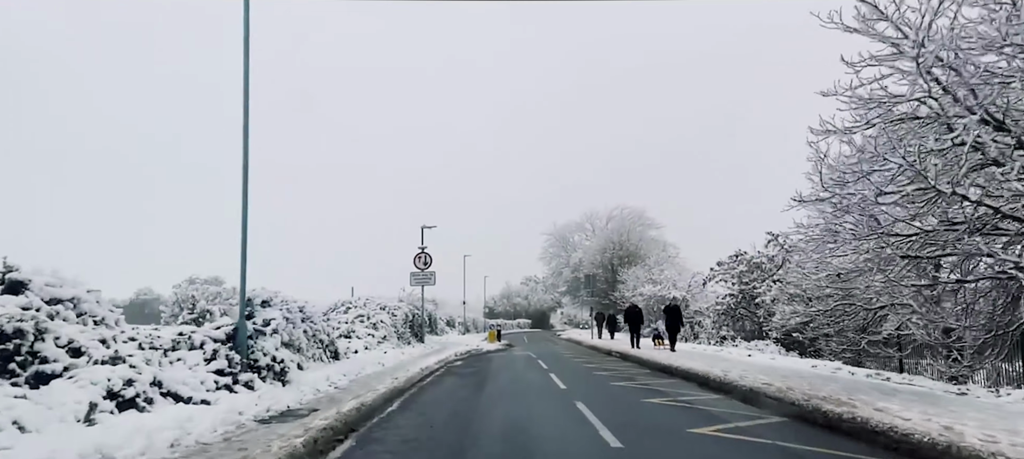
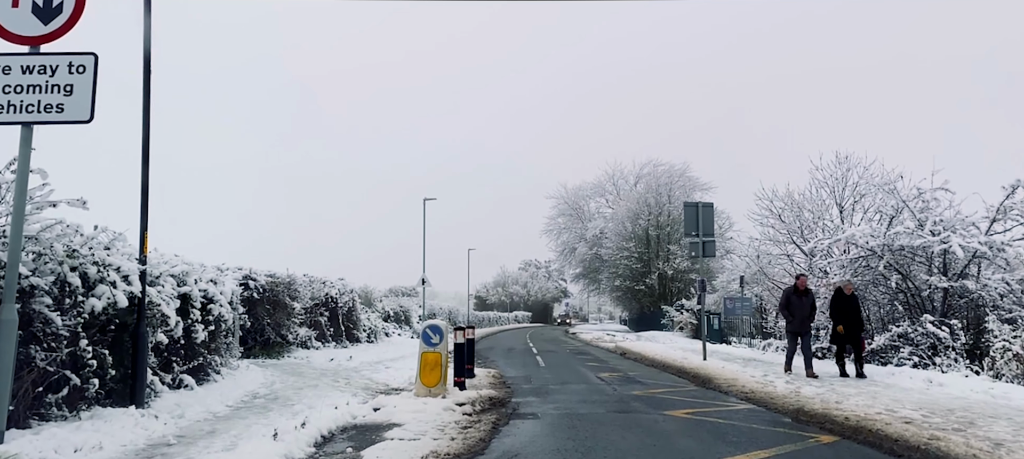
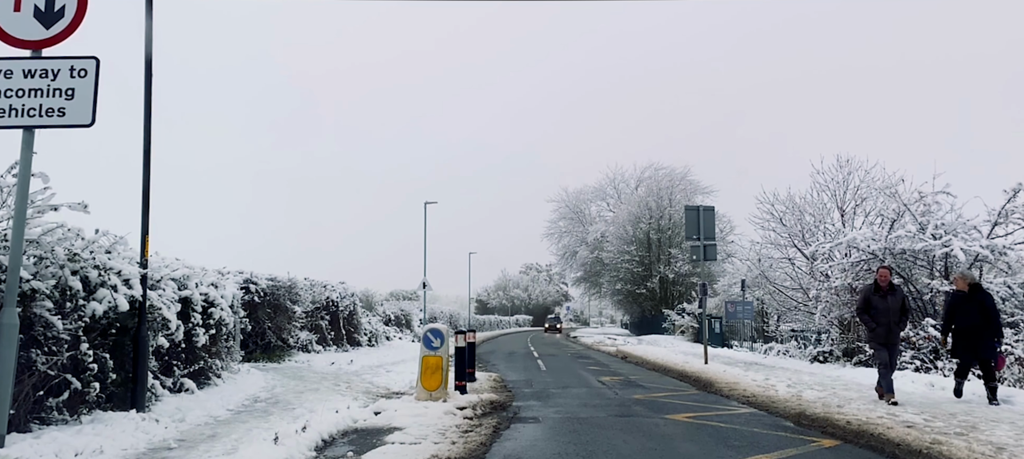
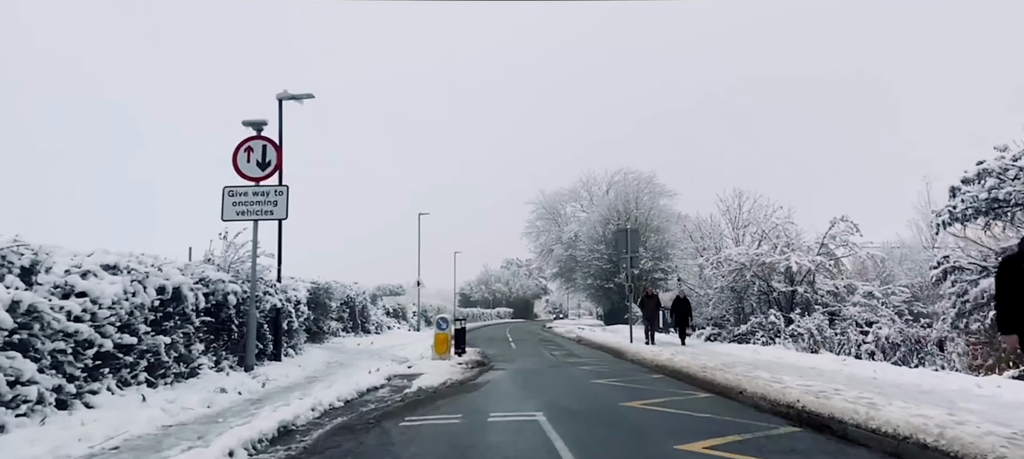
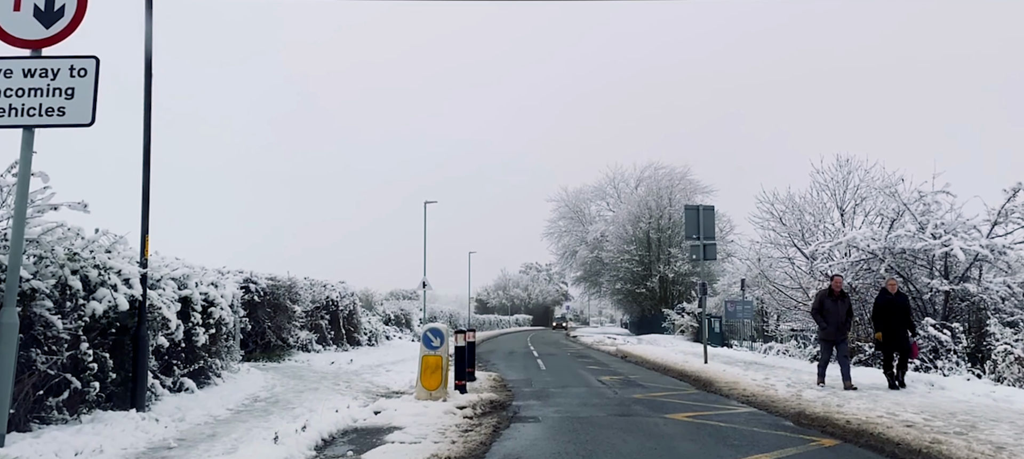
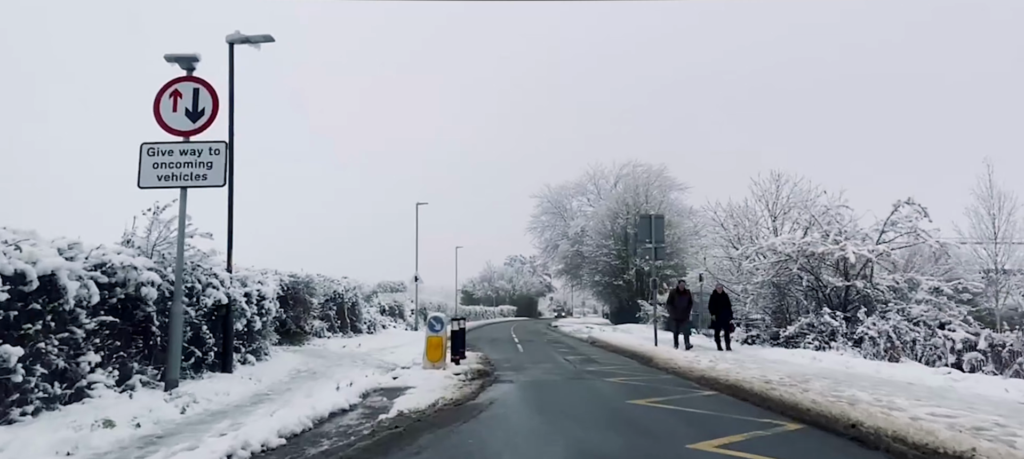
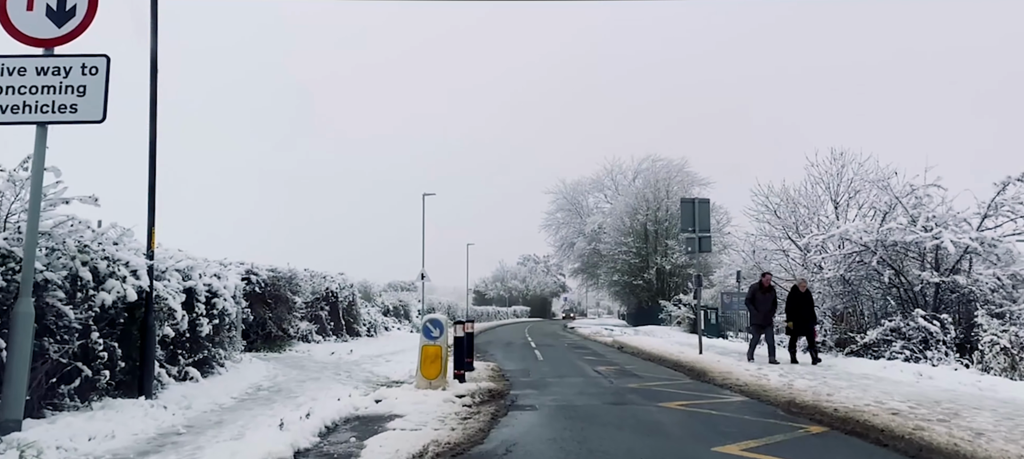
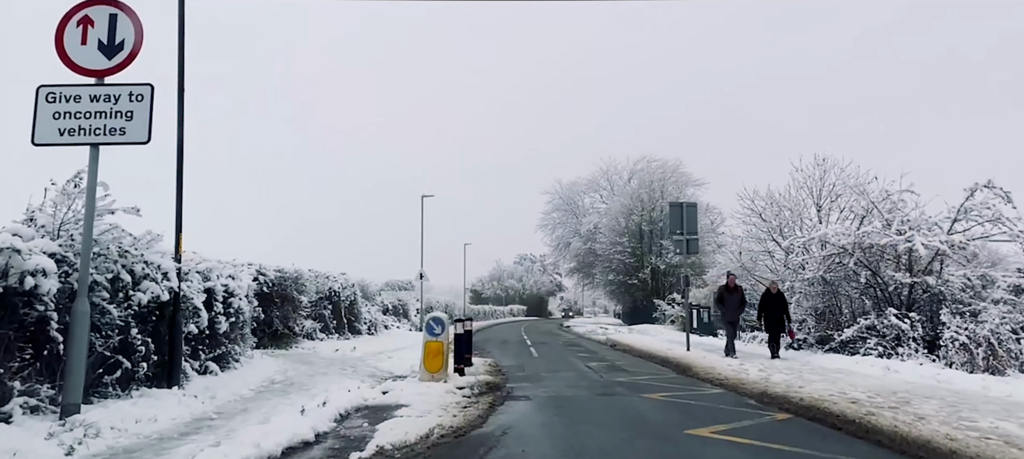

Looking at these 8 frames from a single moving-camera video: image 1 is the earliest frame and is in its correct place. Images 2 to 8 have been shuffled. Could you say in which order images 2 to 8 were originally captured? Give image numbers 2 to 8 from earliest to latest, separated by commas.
4, 6, 8, 7, 2, 5, 3
